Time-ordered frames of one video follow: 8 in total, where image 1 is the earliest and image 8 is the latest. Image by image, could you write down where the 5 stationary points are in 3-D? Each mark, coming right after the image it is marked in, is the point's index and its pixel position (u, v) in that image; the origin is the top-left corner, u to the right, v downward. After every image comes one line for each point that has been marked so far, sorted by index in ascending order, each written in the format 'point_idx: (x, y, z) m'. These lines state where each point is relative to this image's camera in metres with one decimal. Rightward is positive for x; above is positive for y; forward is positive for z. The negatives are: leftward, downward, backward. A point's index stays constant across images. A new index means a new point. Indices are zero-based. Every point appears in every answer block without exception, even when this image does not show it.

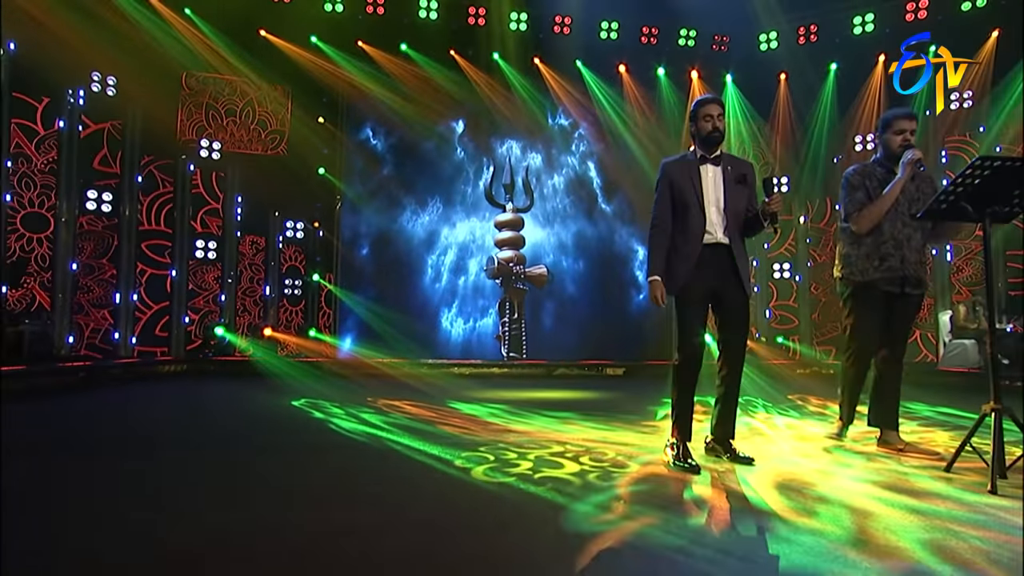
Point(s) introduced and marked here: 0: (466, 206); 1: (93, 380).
0: (-0.8, +1.3, +8.7) m
1: (-3.9, -0.9, +5.2) m
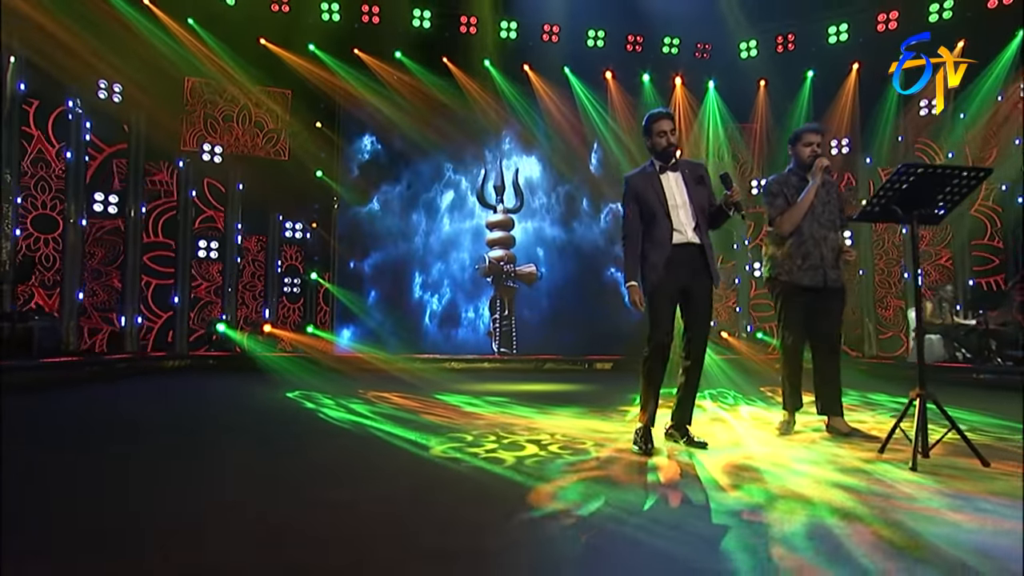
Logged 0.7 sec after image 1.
0: (-0.9, +1.4, +9.0) m
1: (-4.0, -0.9, +5.5) m
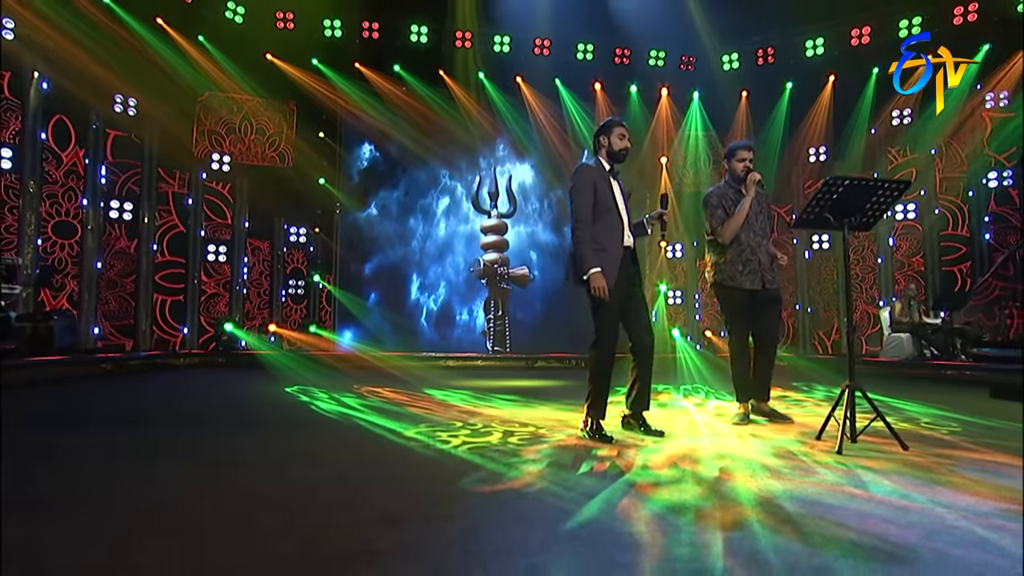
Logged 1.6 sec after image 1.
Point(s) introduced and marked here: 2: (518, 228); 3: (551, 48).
0: (-1.1, +1.3, +9.5) m
1: (-4.2, -0.9, +6.0) m
2: (+0.1, +1.0, +9.6) m
3: (+0.6, +3.7, +8.9) m
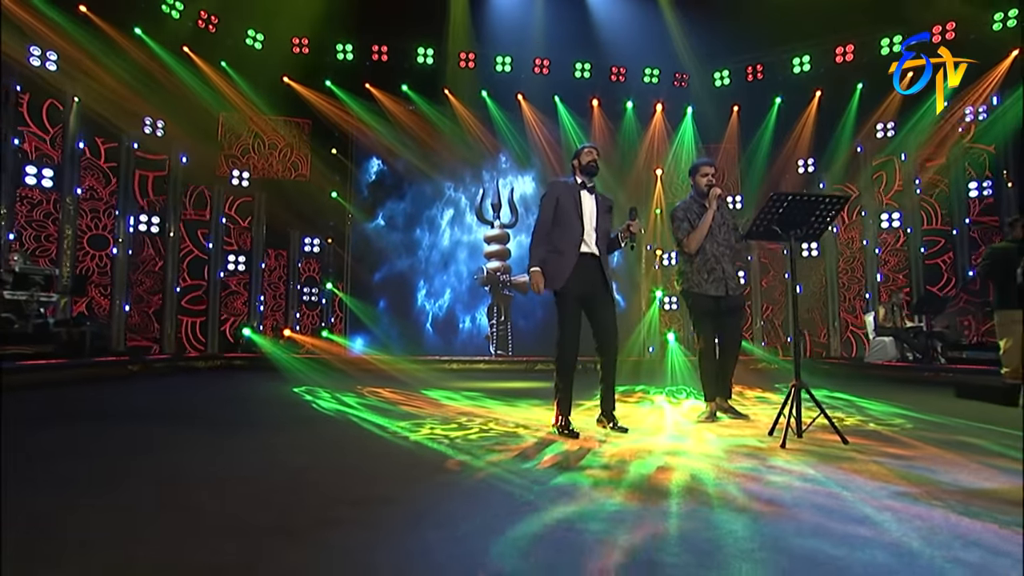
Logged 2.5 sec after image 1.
0: (-1.0, +1.2, +10.0) m
1: (-4.3, -1.0, +6.6) m
2: (+0.1, +0.9, +10.0) m
3: (+0.6, +3.6, +9.3) m
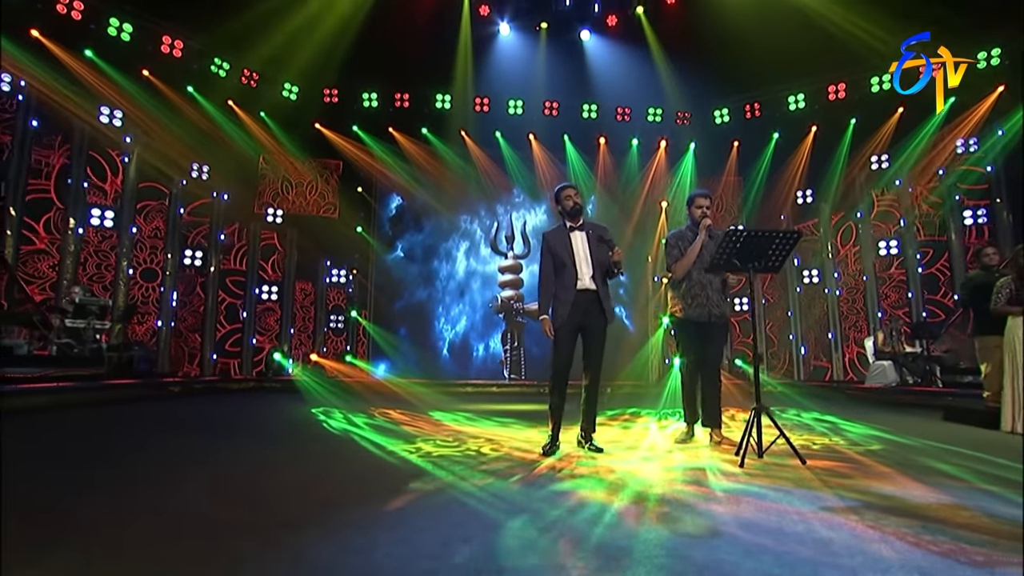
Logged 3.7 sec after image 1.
0: (-0.8, +0.7, +10.6) m
1: (-4.3, -1.3, +7.4) m
2: (+0.4, +0.4, +10.6) m
3: (+0.8, +3.1, +10.0) m
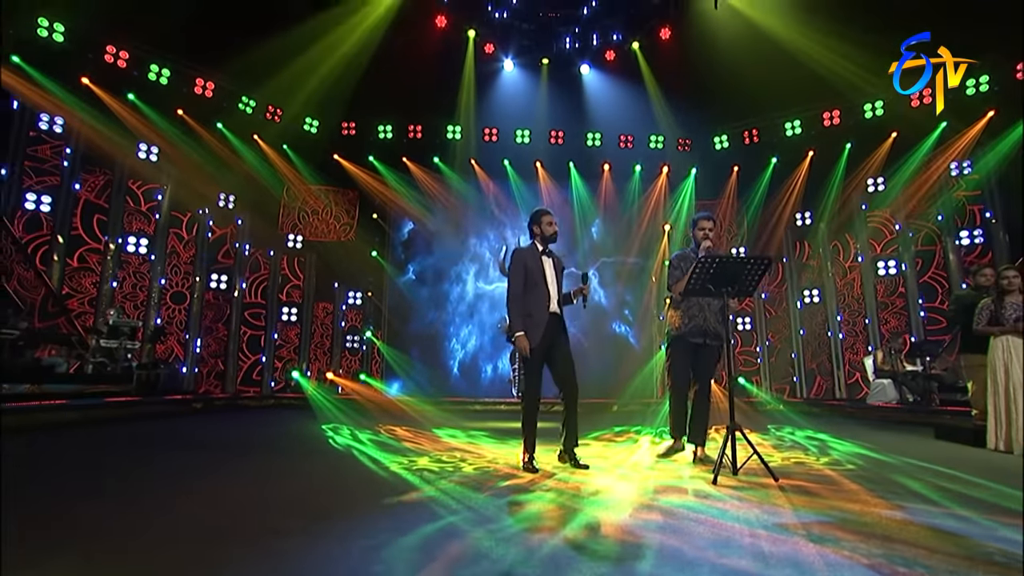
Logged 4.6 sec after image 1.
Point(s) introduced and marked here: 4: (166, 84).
0: (-0.6, +0.3, +11.1) m
1: (-4.2, -1.6, +7.9) m
2: (+0.5, 0.0, +11.0) m
3: (+0.9, +2.7, +10.4) m
4: (-5.2, +3.1, +8.6) m
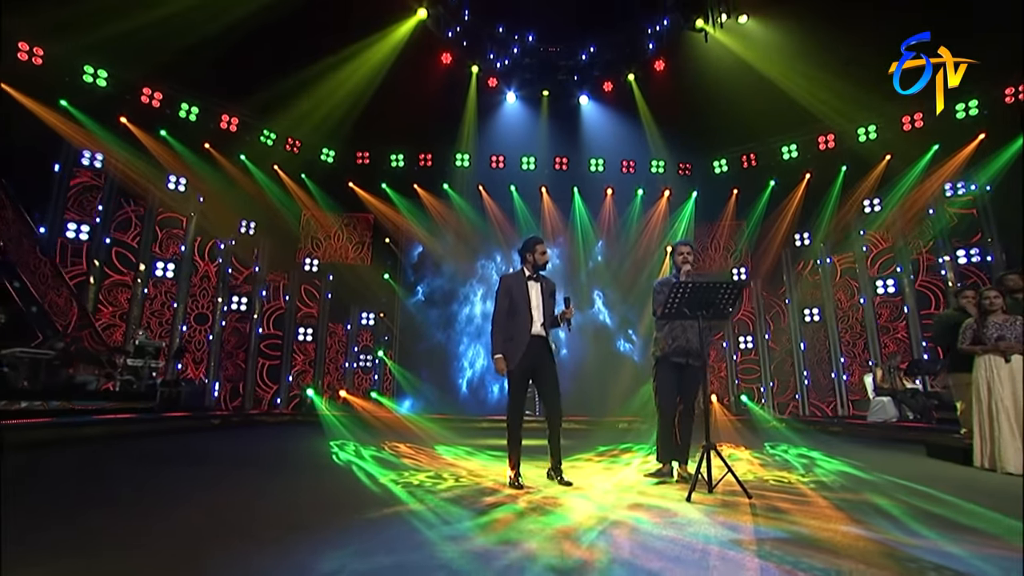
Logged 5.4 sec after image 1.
0: (-0.5, -0.1, +11.4) m
1: (-4.2, -2.0, +8.3) m
2: (+0.7, -0.4, +11.3) m
3: (+1.0, +2.4, +10.8) m
4: (-5.1, +2.7, +9.2) m
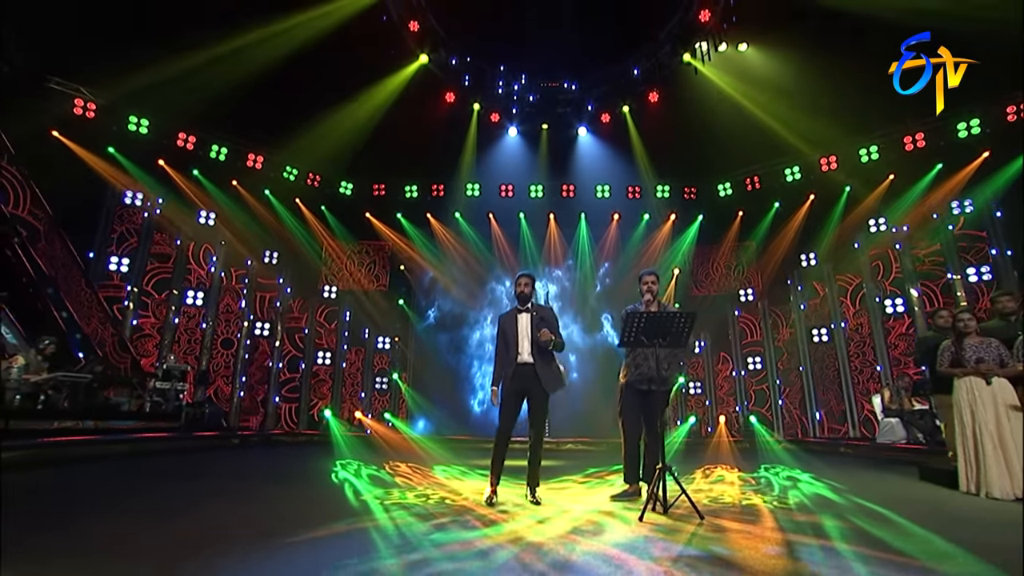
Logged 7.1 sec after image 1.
0: (-0.3, -0.6, +11.8) m
1: (-4.2, -2.4, +8.9) m
2: (+0.8, -0.9, +11.5) m
3: (+1.1, +1.9, +11.1) m
4: (-5.1, +2.2, +10.0) m
